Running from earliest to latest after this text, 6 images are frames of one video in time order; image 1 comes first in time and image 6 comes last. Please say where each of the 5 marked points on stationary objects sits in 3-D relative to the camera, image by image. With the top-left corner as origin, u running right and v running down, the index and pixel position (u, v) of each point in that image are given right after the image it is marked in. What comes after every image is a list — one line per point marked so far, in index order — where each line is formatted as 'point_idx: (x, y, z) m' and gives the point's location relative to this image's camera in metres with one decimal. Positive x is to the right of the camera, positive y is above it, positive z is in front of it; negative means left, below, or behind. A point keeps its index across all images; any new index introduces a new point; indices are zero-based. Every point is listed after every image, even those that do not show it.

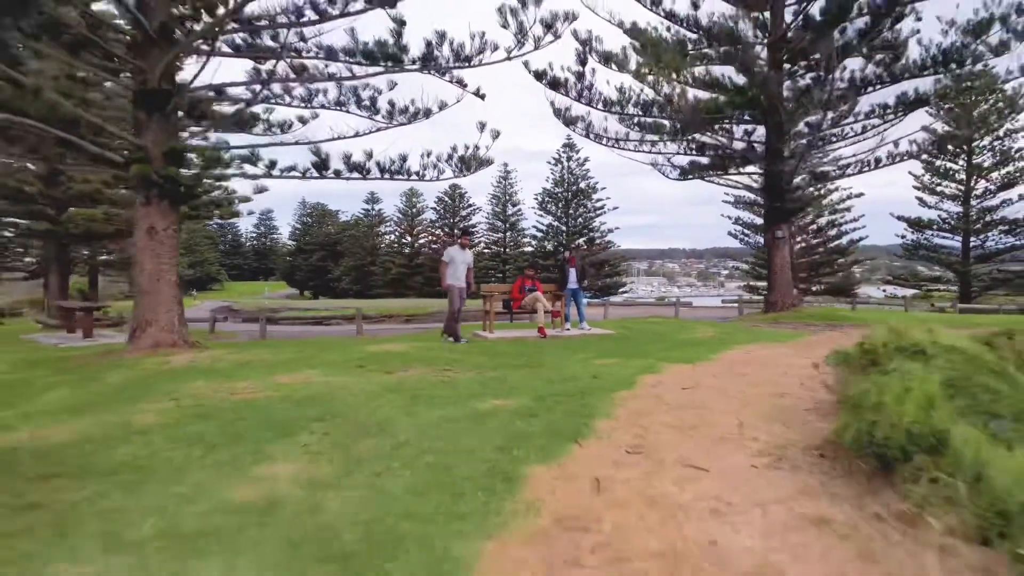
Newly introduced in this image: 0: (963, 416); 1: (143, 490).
0: (+1.3, -0.4, +1.9) m
1: (-1.1, -0.6, +1.9) m
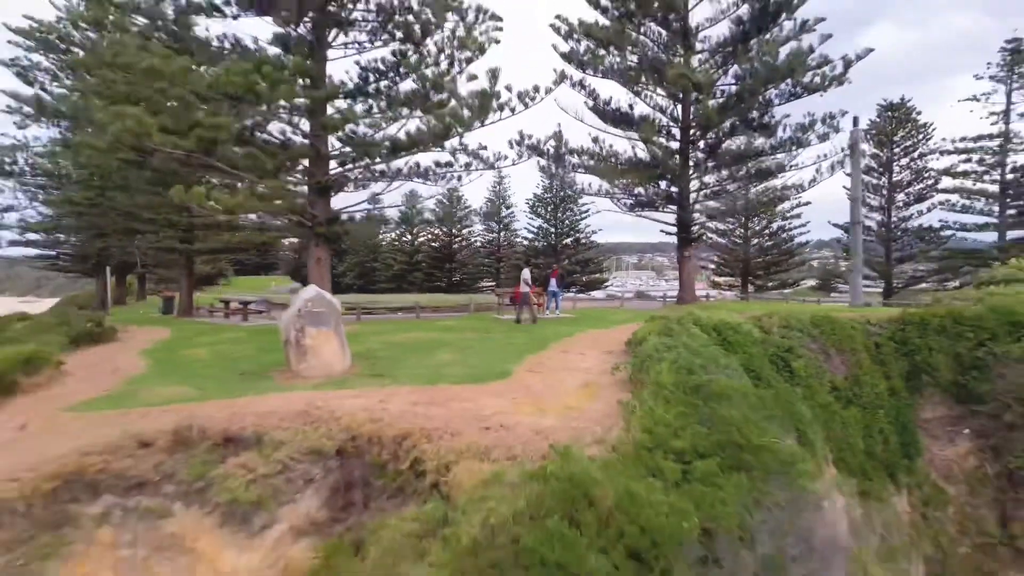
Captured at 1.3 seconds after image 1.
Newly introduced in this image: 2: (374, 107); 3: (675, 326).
0: (+1.4, -0.5, +6.1) m
1: (-1.0, -0.7, +6.1) m
2: (-1.7, +2.3, +8.9) m
3: (+1.6, -0.5, +6.6) m
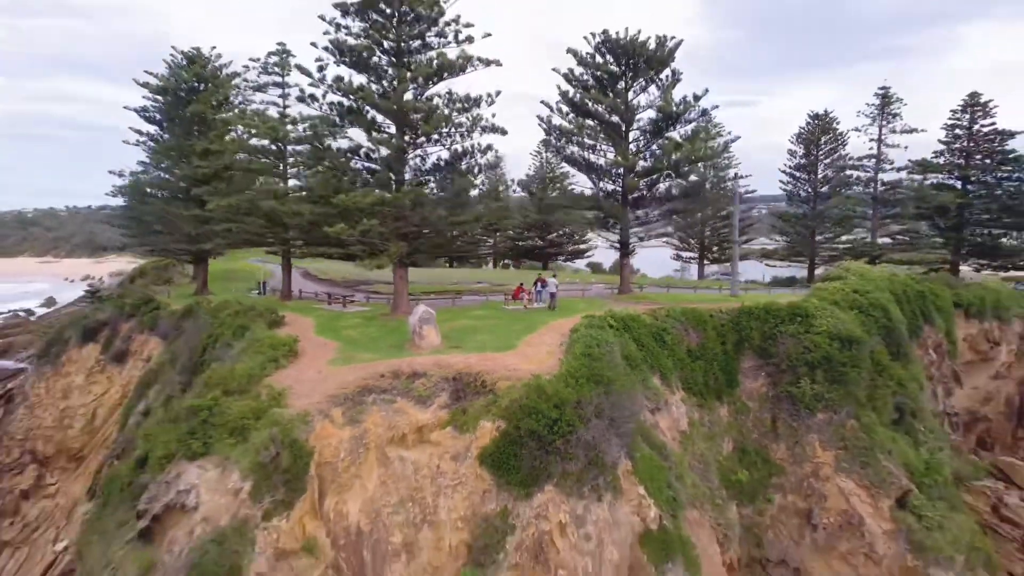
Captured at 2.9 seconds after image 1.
0: (+1.4, -0.8, +12.6) m
1: (-0.9, -1.0, +12.6) m
2: (-1.6, +2.2, +15.2) m
3: (+1.7, -0.7, +13.1) m
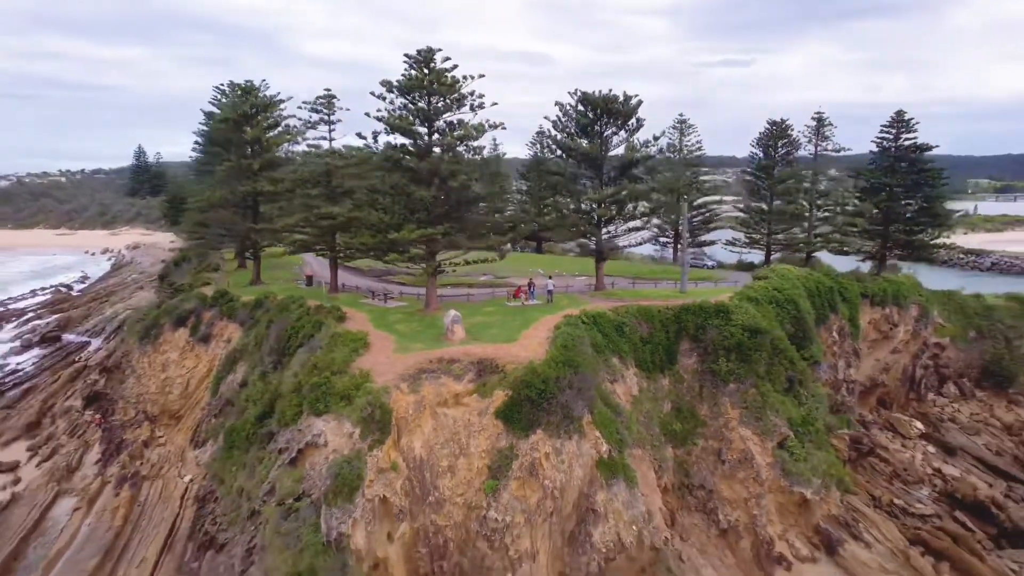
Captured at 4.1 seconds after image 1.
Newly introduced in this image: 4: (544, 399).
0: (+1.5, -1.0, +18.1) m
1: (-0.9, -1.2, +18.0) m
2: (-1.6, +2.1, +20.4) m
3: (+1.7, -1.0, +18.5) m
4: (+0.8, -2.6, +15.2) m
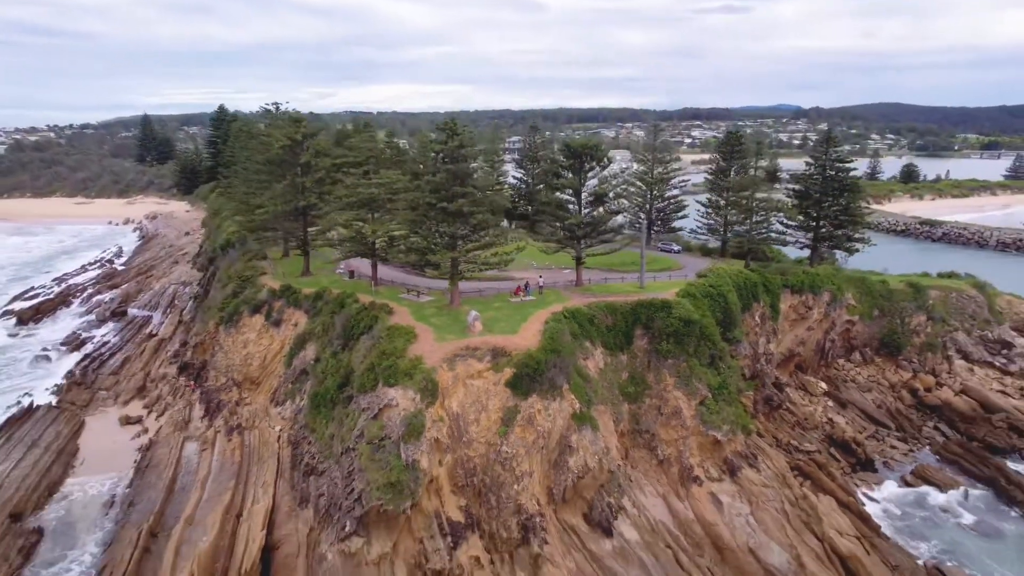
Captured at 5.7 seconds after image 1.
0: (+1.6, -1.3, +25.6) m
1: (-0.7, -1.5, +25.5) m
2: (-1.5, +2.0, +27.7) m
3: (+1.8, -1.1, +26.0) m
4: (+0.9, -3.0, +22.8) m
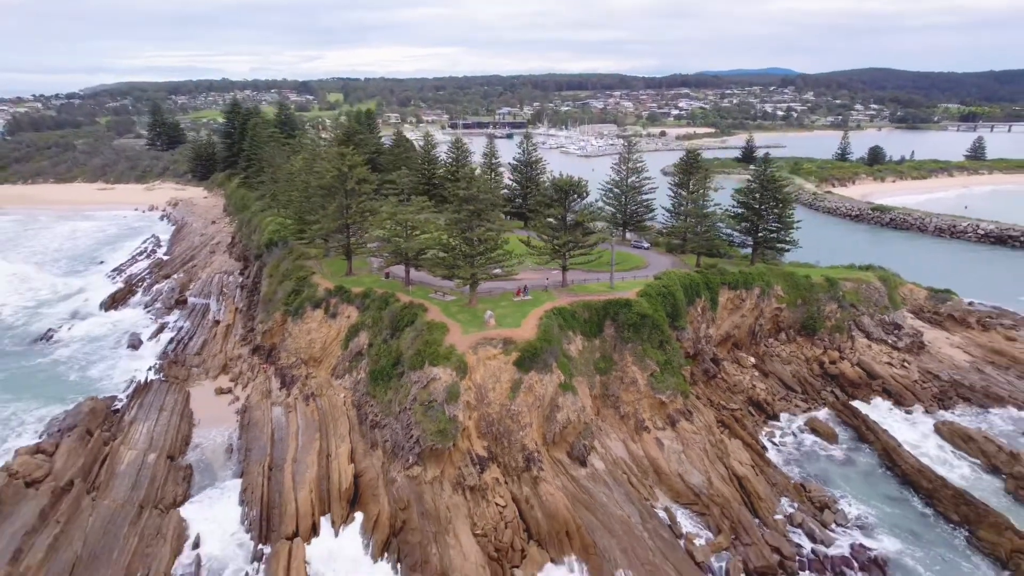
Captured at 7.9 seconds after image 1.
0: (+1.8, -1.5, +35.3) m
1: (-0.5, -1.8, +35.2) m
2: (-1.4, +1.8, +37.2) m
3: (+2.0, -1.4, +35.7) m
4: (+1.2, -3.4, +32.6) m
